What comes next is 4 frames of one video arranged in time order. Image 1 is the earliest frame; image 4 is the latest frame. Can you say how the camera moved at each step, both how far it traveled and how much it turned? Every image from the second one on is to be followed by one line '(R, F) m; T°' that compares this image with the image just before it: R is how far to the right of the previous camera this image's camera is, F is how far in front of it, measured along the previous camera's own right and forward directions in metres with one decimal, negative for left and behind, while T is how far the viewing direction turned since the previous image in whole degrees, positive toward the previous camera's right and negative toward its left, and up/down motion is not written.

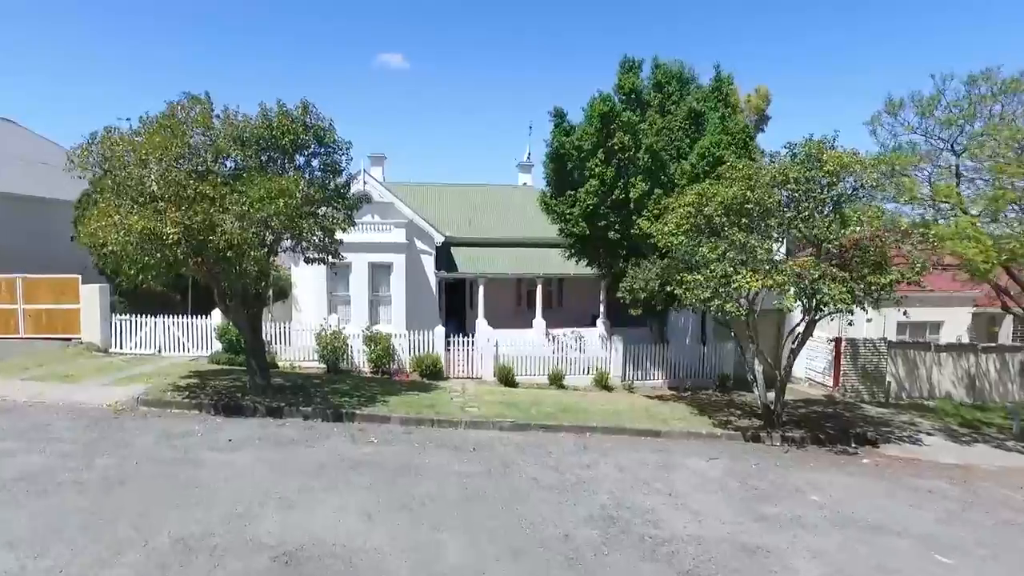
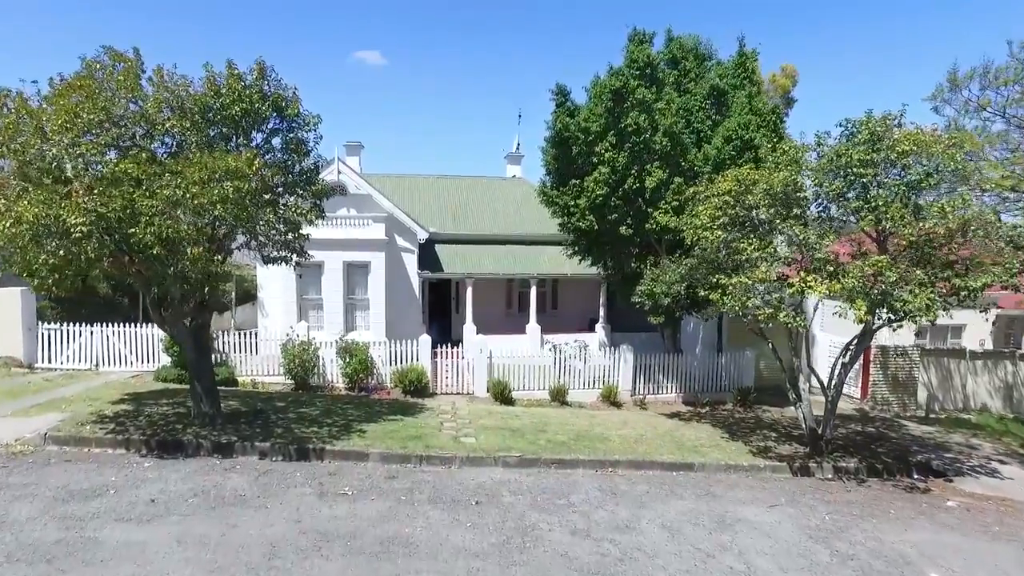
(-0.4, +2.1) m; +2°
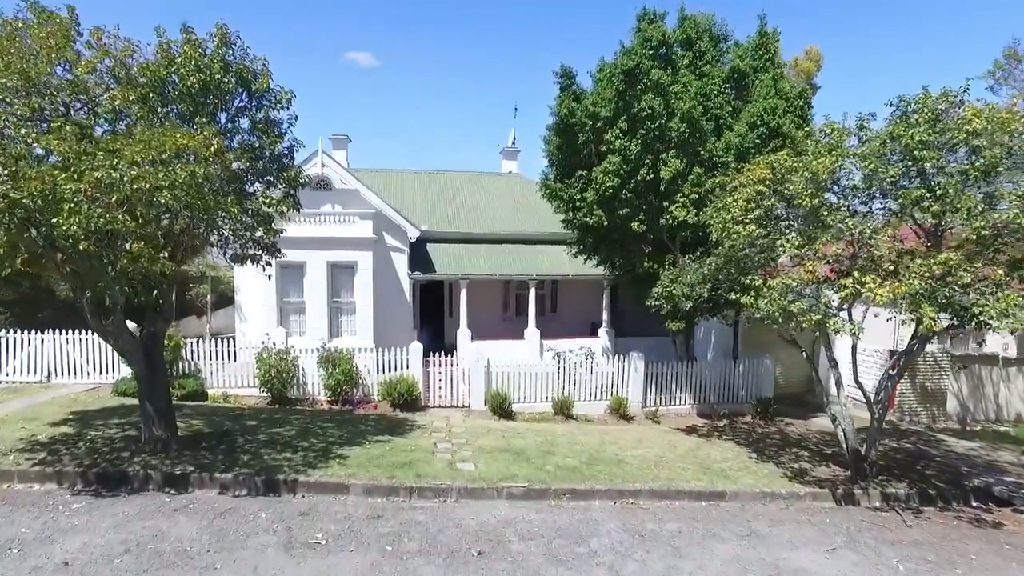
(-0.2, +1.3) m; +1°
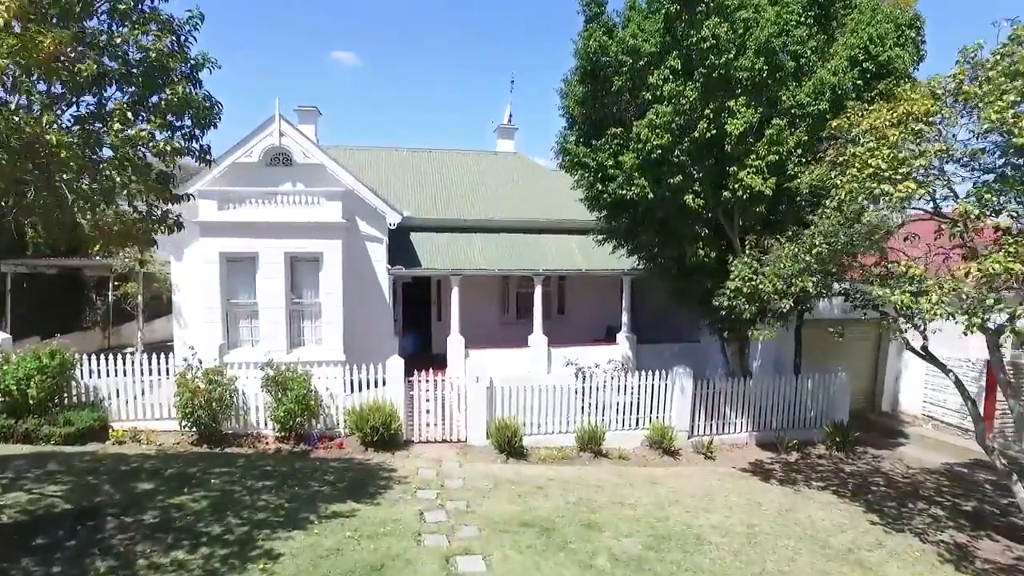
(-0.4, +3.3) m; +1°
